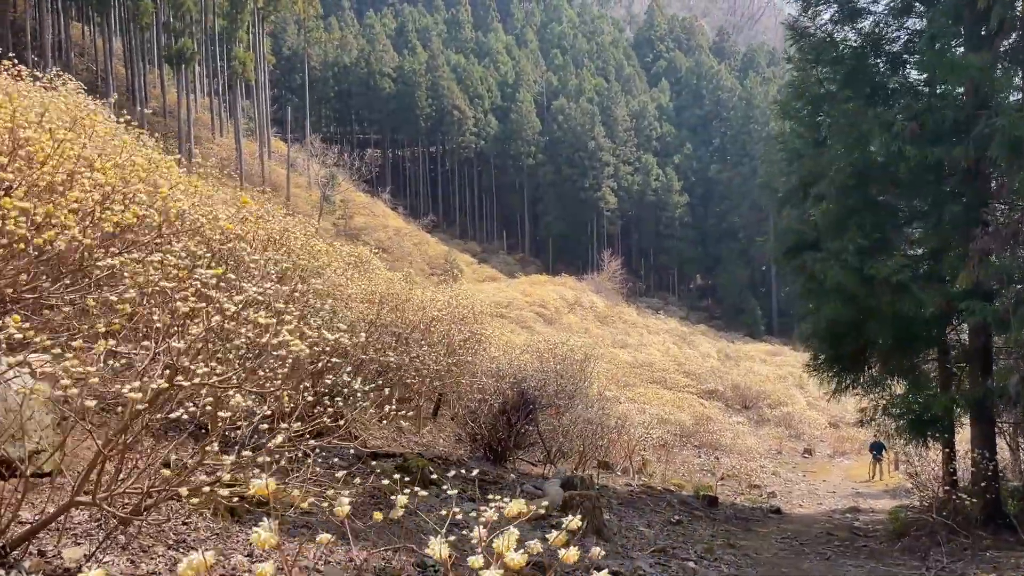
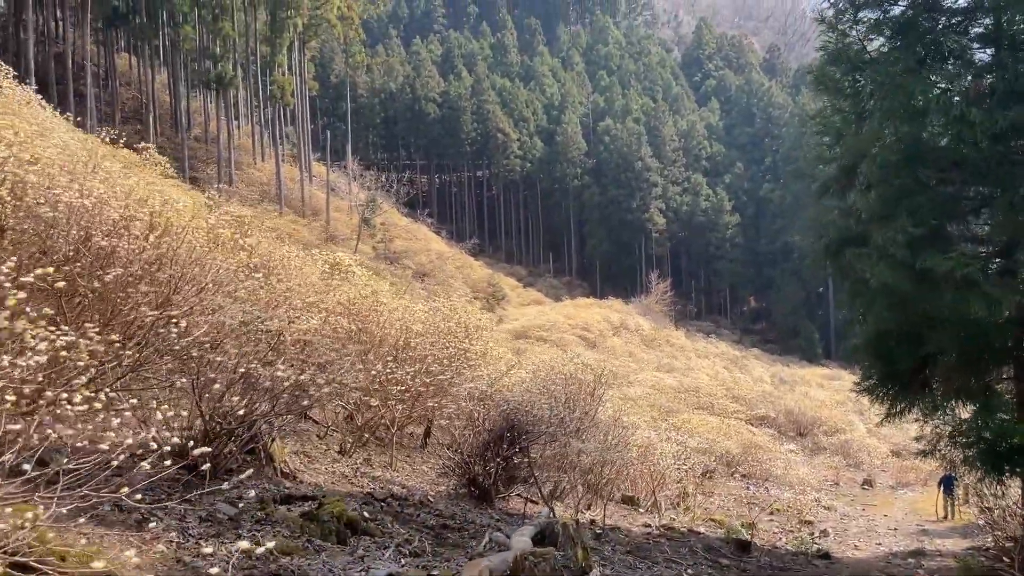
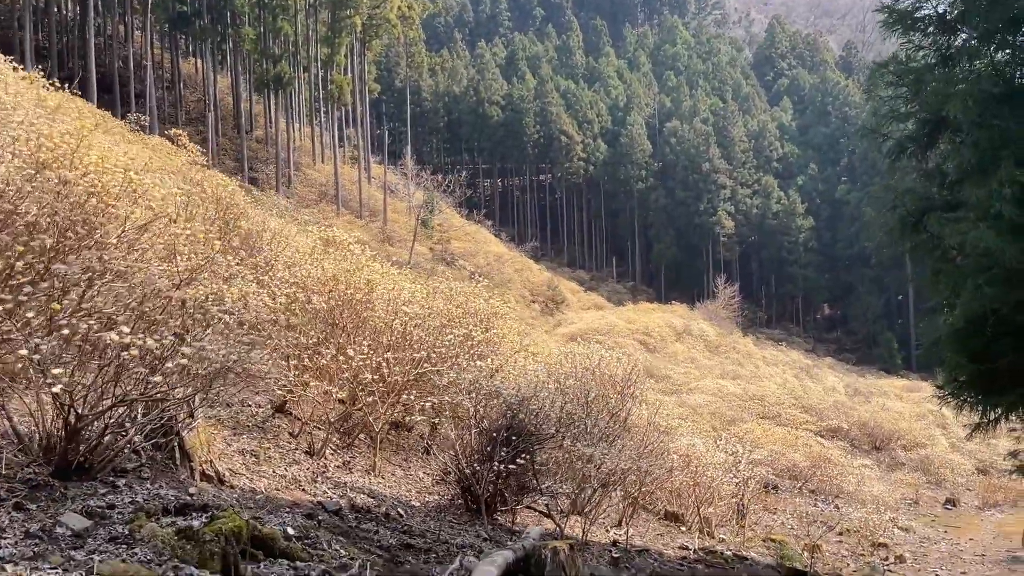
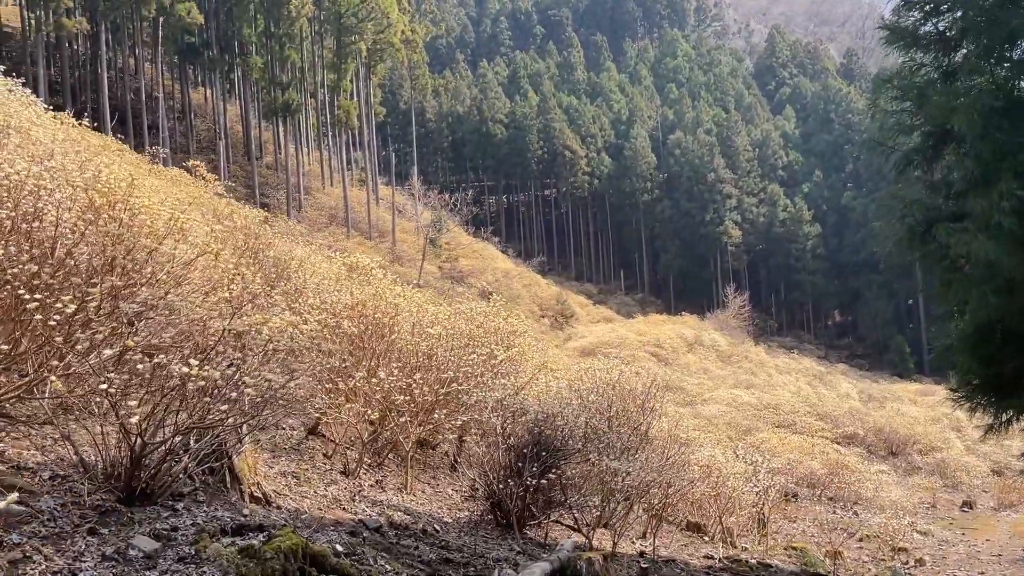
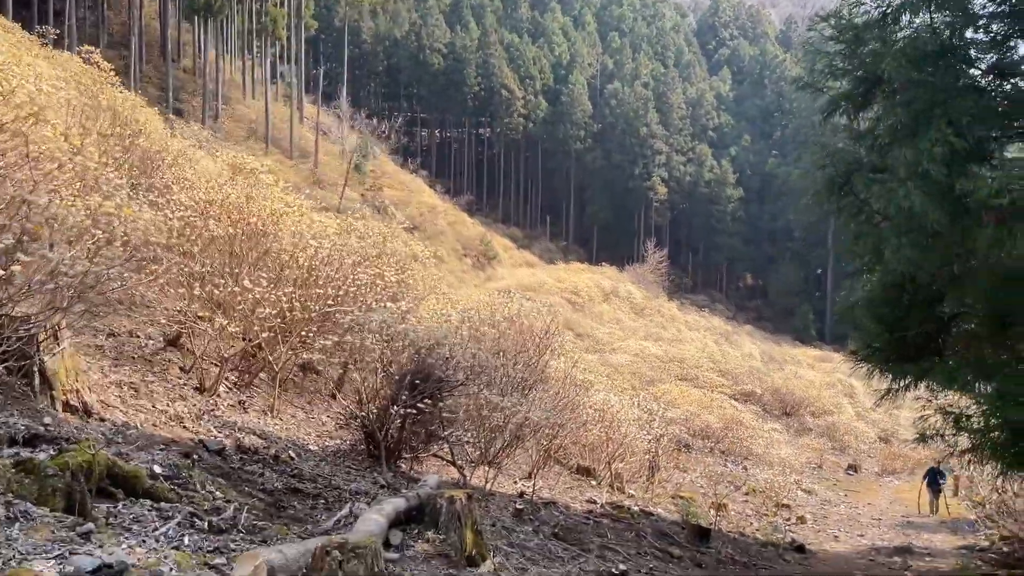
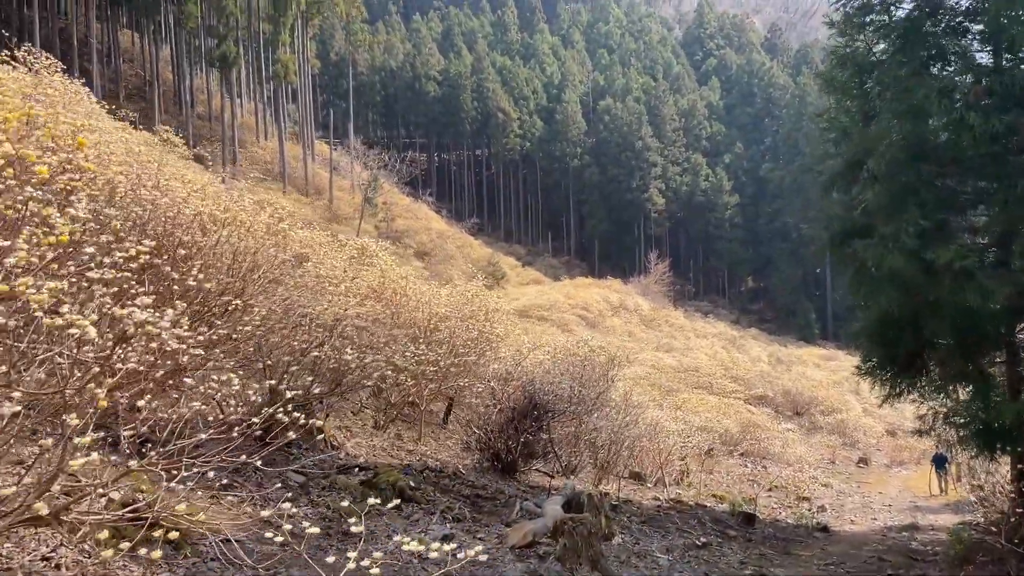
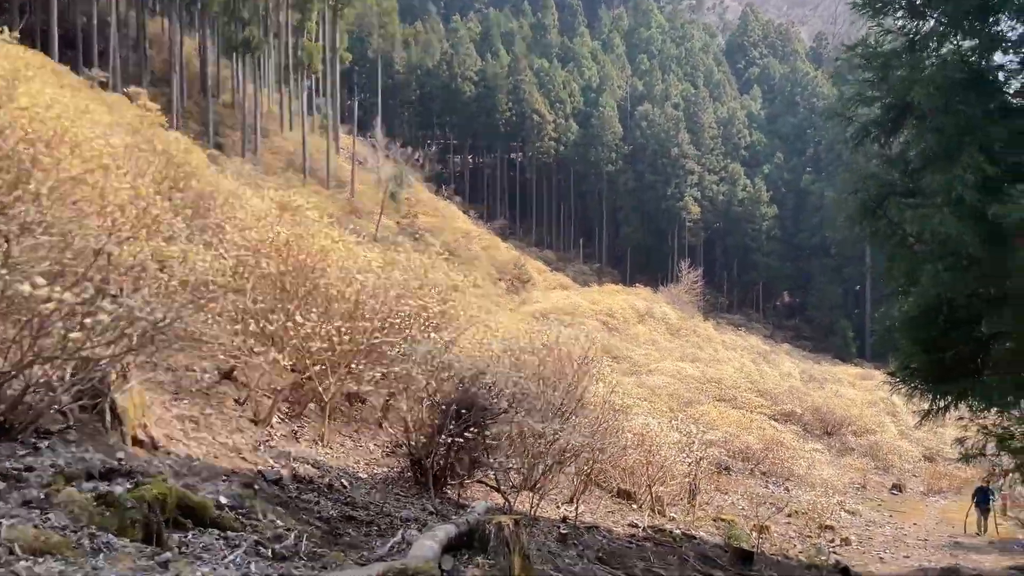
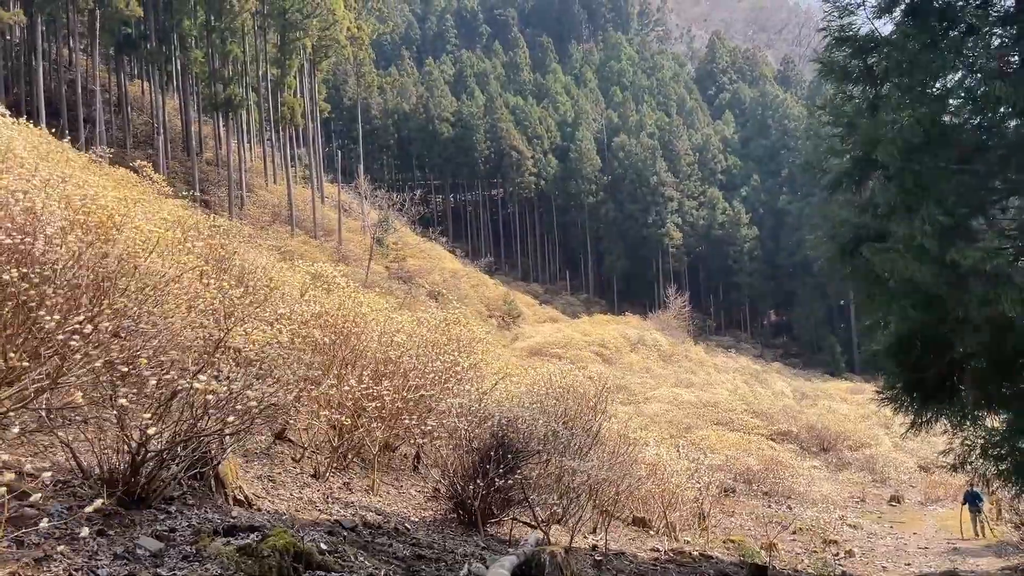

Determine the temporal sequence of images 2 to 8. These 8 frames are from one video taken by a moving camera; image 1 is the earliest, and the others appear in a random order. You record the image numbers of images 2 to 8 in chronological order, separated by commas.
6, 2, 8, 4, 3, 7, 5
